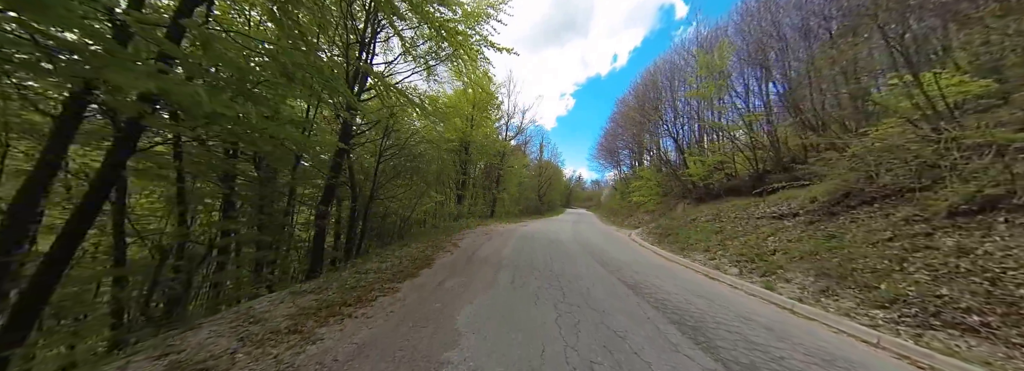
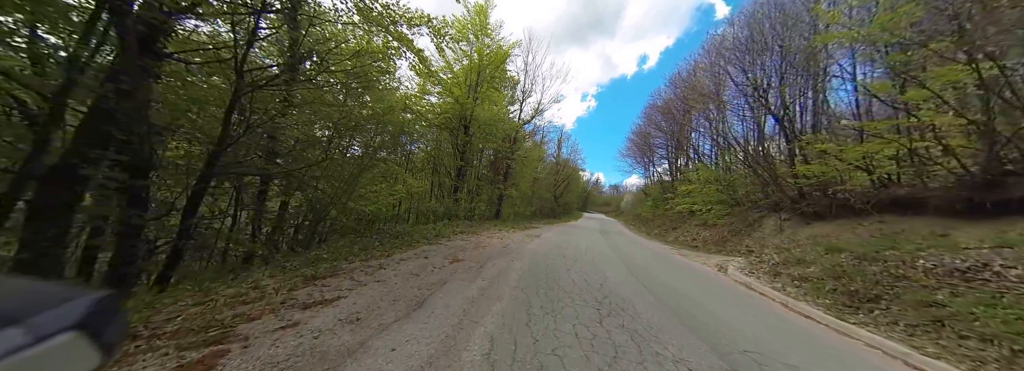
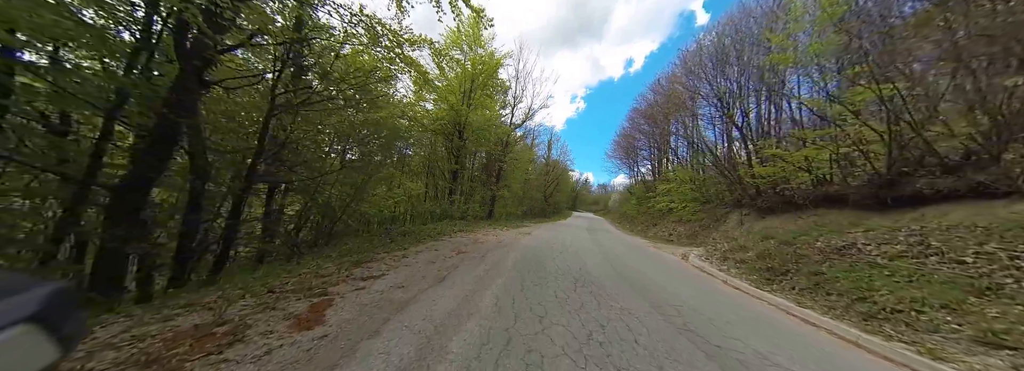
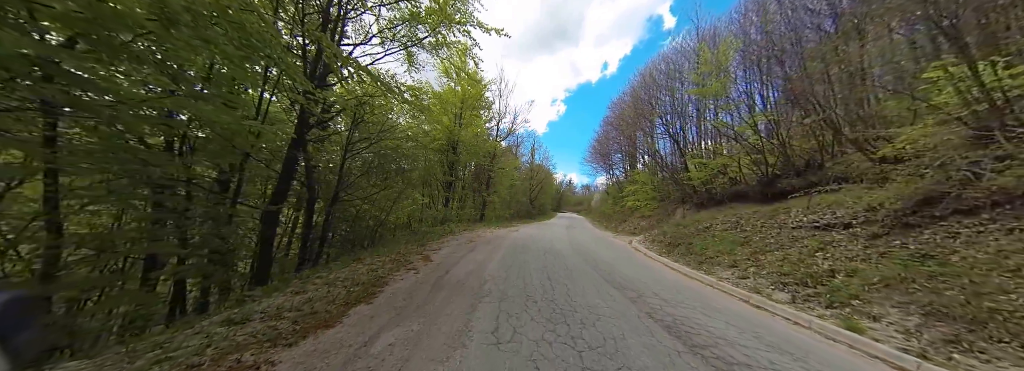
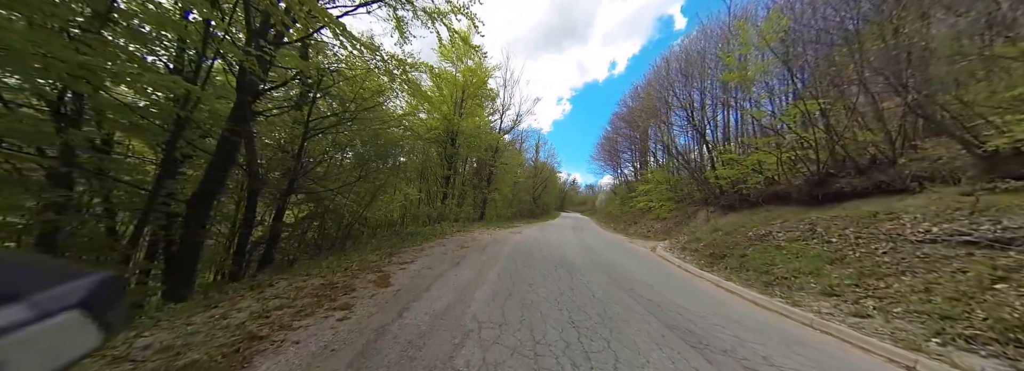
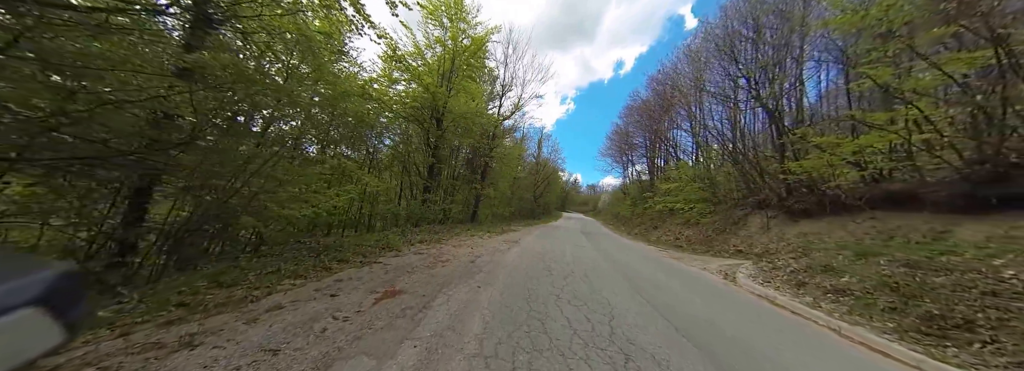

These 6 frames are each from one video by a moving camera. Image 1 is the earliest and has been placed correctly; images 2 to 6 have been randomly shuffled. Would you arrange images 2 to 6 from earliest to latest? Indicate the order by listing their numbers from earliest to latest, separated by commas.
4, 5, 3, 2, 6
